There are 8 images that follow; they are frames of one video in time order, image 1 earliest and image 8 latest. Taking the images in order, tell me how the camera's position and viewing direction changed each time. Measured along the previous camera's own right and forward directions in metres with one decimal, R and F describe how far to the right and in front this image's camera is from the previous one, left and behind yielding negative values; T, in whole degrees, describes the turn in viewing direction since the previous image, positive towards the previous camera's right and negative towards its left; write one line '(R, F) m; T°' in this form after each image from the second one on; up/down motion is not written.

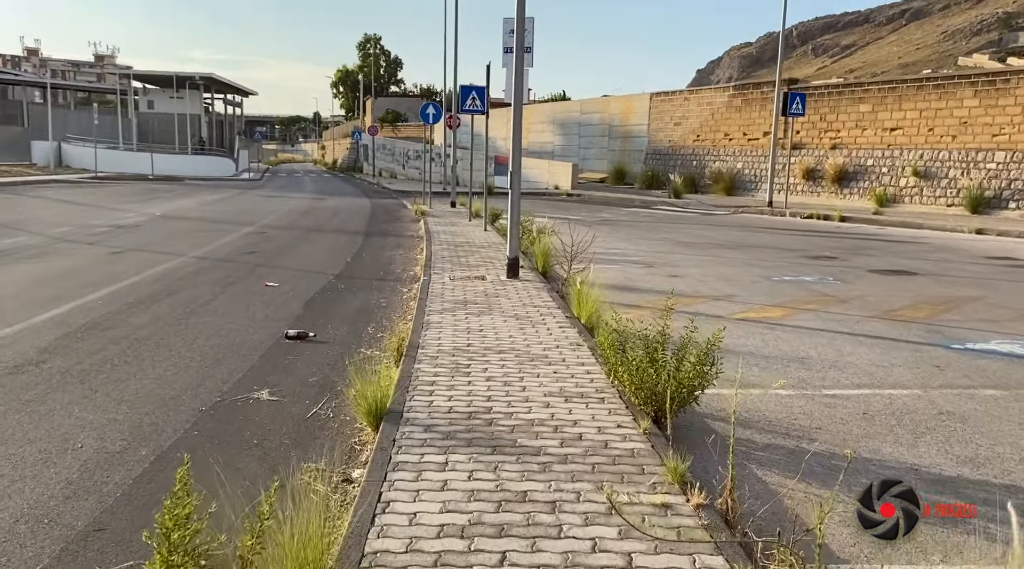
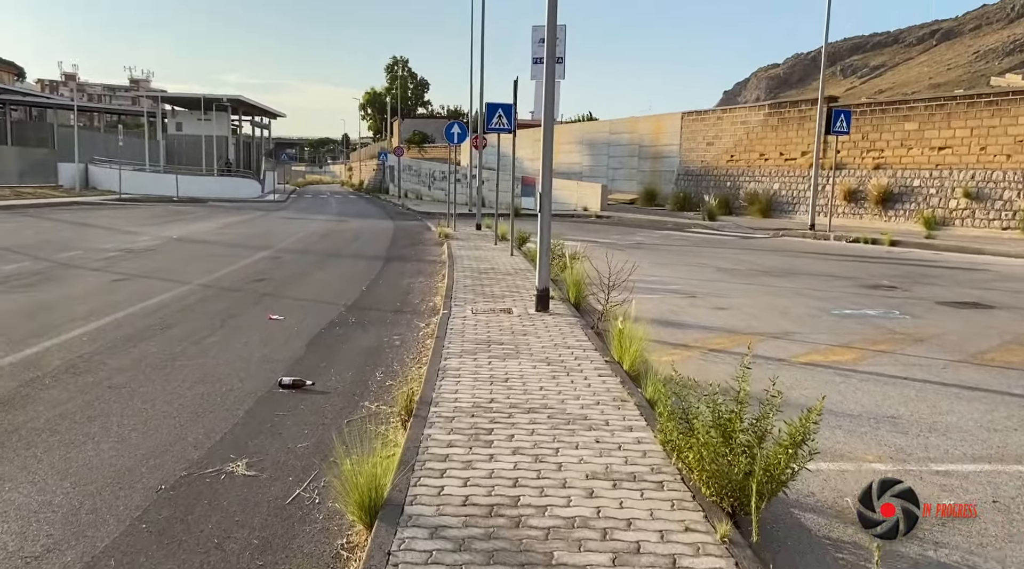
(0.0, +1.2) m; -2°
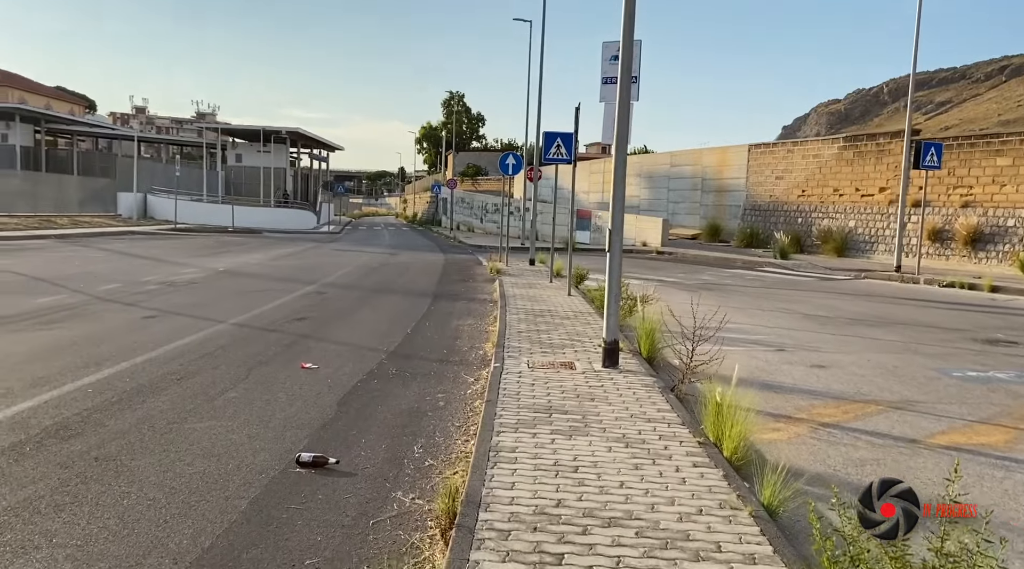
(-0.1, +1.3) m; -3°
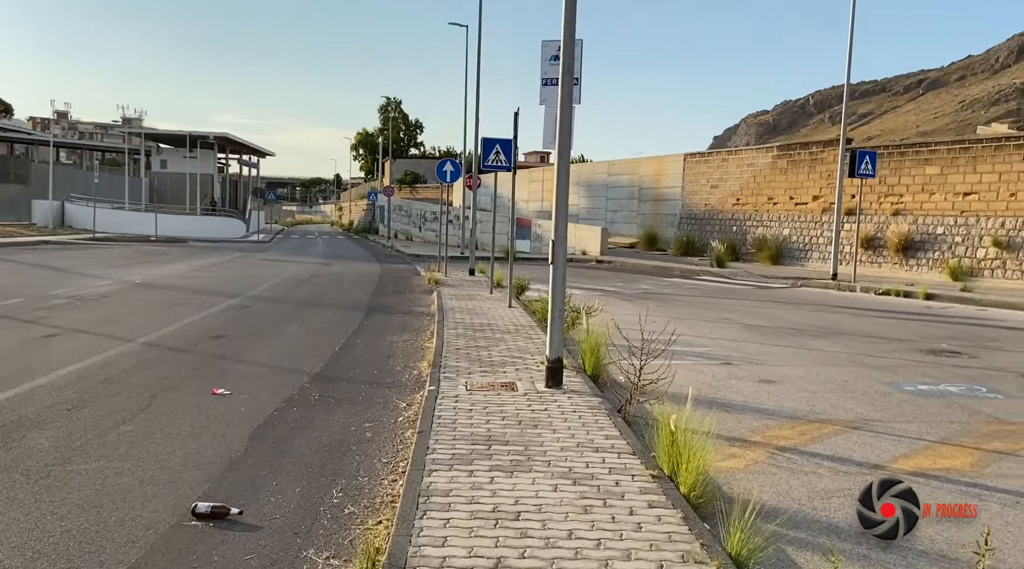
(0.0, +0.6) m; +4°
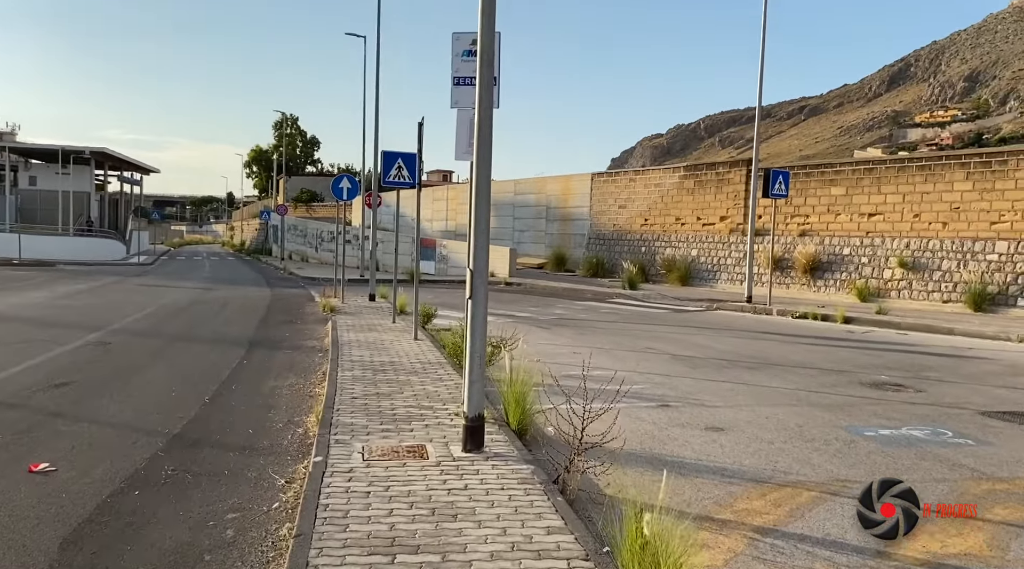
(-0.1, +1.4) m; +6°
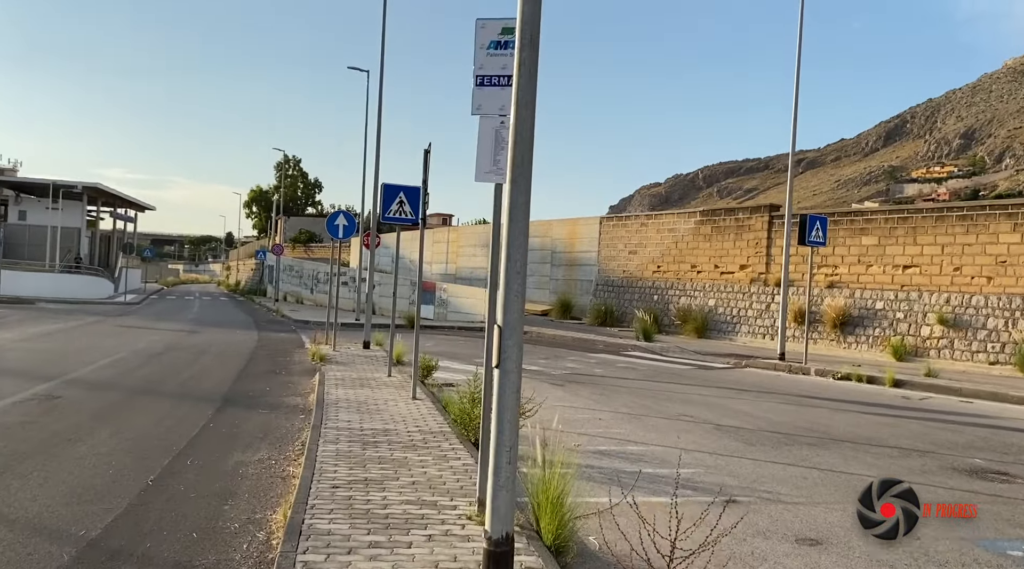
(-0.3, +1.9) m; 0°
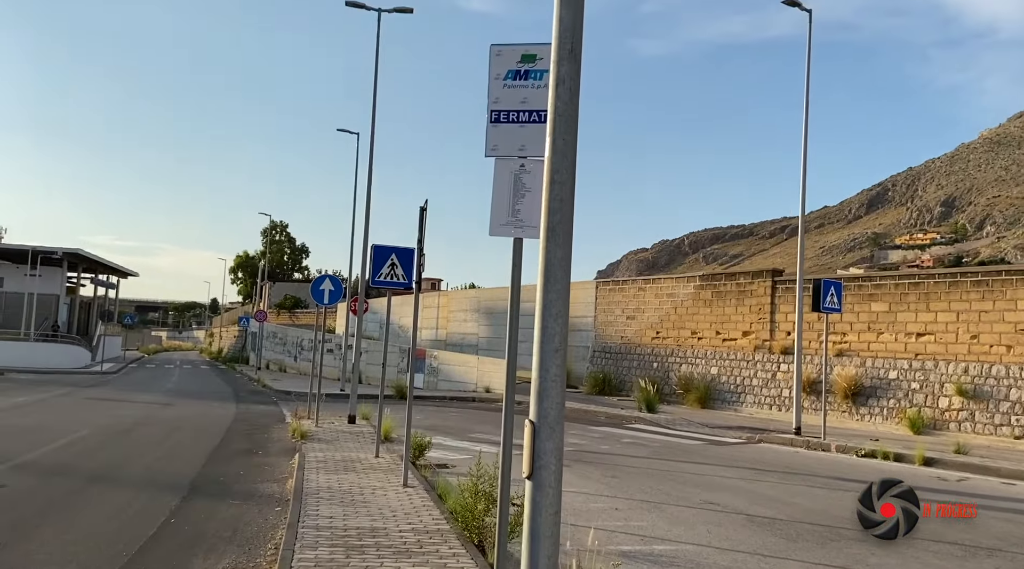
(-0.2, +1.2) m; +1°
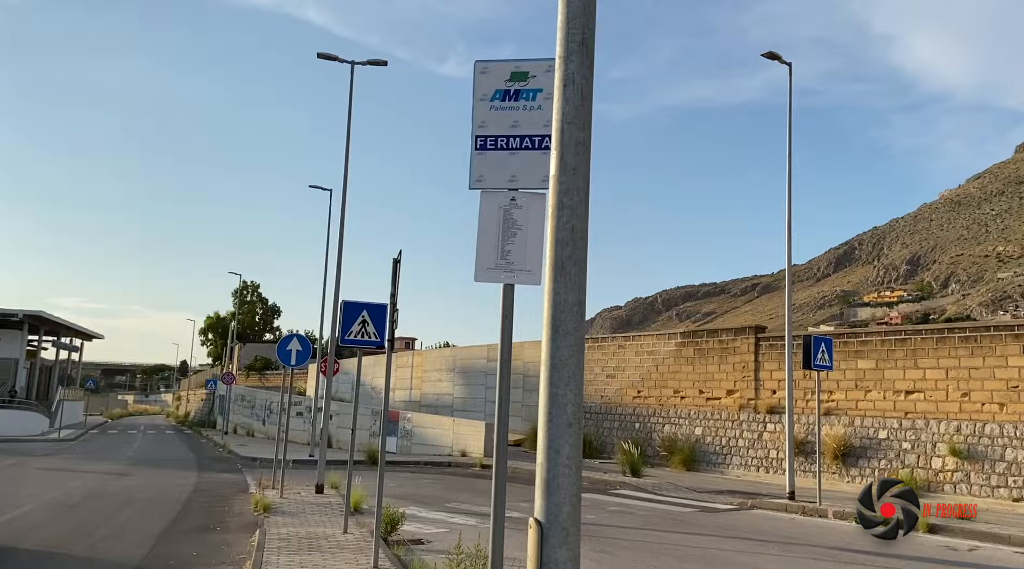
(-0.1, +0.8) m; +2°
